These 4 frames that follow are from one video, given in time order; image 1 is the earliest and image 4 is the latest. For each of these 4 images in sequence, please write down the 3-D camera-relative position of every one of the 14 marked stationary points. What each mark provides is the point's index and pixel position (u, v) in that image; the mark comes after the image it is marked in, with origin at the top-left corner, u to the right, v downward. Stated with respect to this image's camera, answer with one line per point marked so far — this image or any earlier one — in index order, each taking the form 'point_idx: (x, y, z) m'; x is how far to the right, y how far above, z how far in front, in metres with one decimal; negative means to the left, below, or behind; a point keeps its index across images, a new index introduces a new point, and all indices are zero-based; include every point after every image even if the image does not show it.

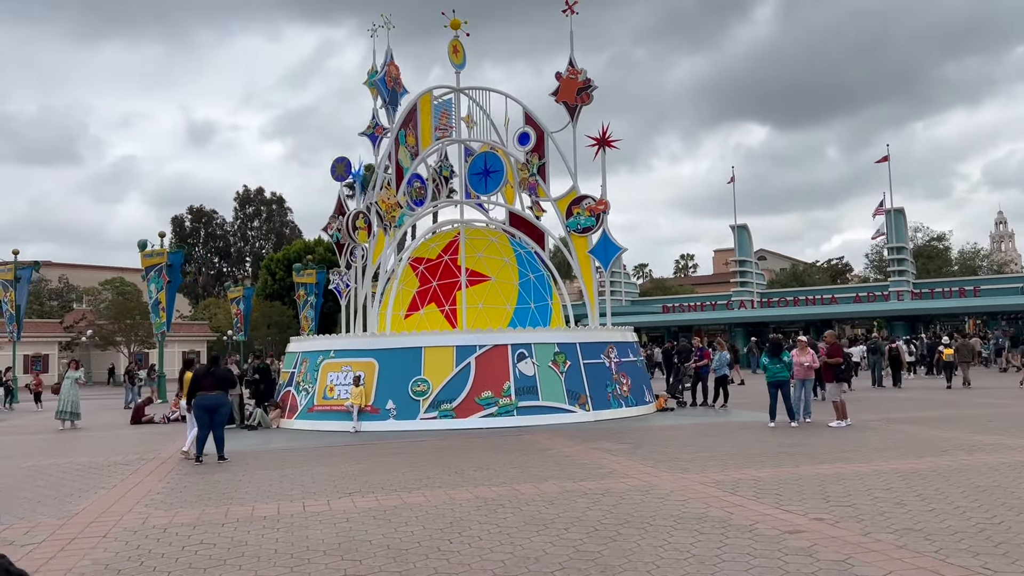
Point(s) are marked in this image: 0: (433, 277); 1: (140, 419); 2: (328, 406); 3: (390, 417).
0: (-1.8, +0.2, +19.5) m
1: (-8.3, -2.9, +19.0) m
2: (-3.4, -2.2, +15.6) m
3: (-2.1, -2.3, +15.0) m
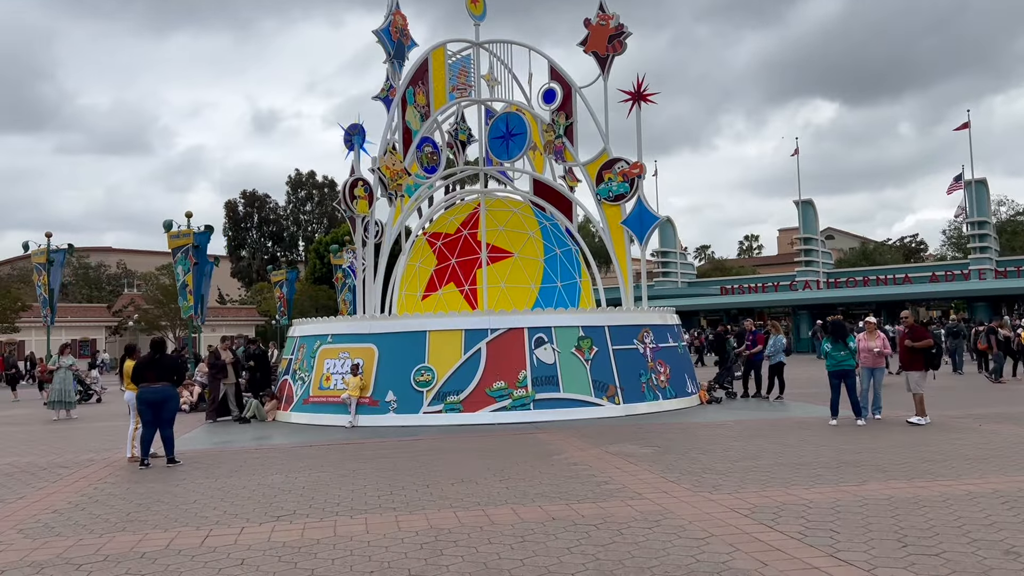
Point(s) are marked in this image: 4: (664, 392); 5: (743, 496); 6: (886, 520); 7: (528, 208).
0: (-1.2, +0.7, +17.6) m
1: (-7.7, -2.5, +17.7) m
2: (-3.1, -1.8, +13.9) m
3: (-1.9, -1.9, +13.2) m
4: (+2.6, -1.8, +14.5) m
5: (+1.9, -1.7, +6.9) m
6: (+2.7, -1.7, +6.2) m
7: (+0.3, +1.7, +17.6) m
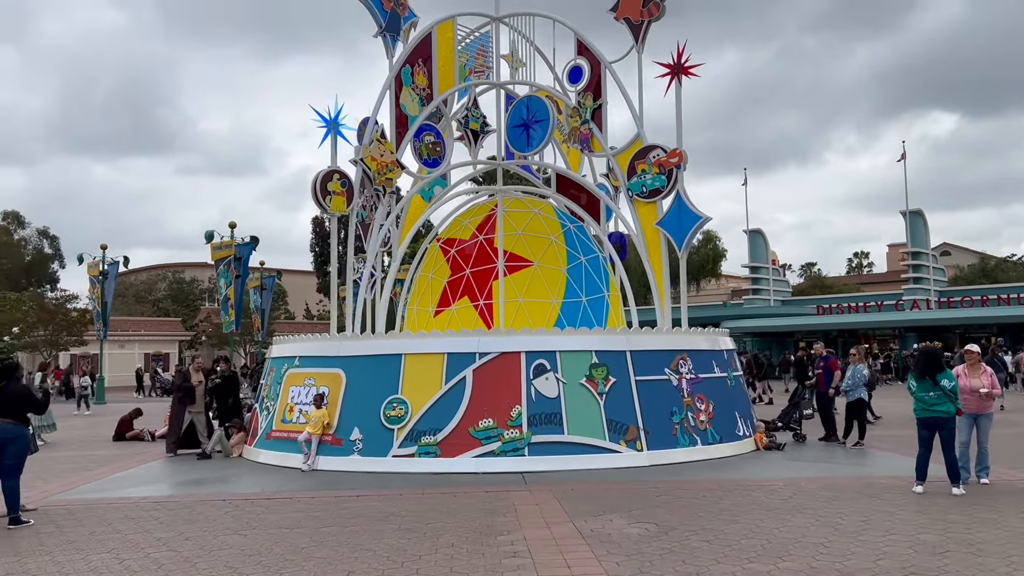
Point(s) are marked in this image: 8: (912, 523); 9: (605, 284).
0: (-0.8, +0.4, +15.1) m
1: (-7.2, -2.7, +15.9) m
2: (-3.1, -2.0, +11.6) m
3: (-2.0, -2.1, +10.8) m
4: (+2.6, -2.0, +11.5) m
5: (+1.0, -1.7, +4.1) m
6: (+1.7, -1.7, +3.2) m
7: (+0.7, +1.4, +14.9) m
8: (+3.3, -1.9, +7.1) m
9: (+1.7, +0.1, +14.7) m
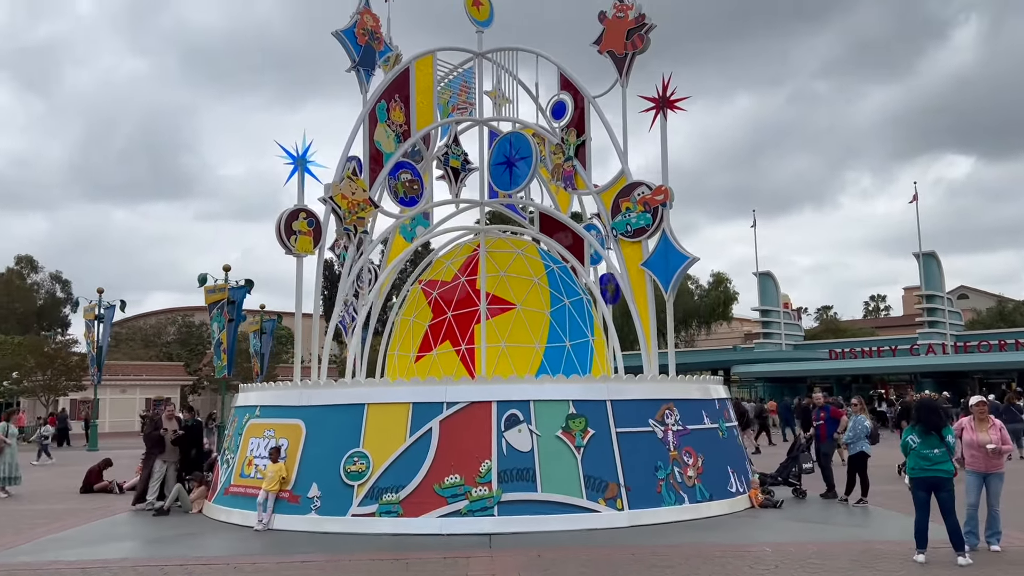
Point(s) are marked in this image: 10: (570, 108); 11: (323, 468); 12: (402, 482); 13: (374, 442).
0: (-1.1, -0.3, +14.4) m
1: (-7.5, -3.5, +15.2) m
2: (-3.4, -2.5, +10.9) m
3: (-2.3, -2.6, +10.0) m
4: (+2.2, -2.5, +10.6) m
5: (+0.5, -1.9, +3.3) m
6: (+1.2, -1.8, +2.4) m
7: (+0.5, +0.7, +14.3) m
8: (+2.9, -2.3, +6.2) m
9: (+1.4, -0.7, +13.9) m
10: (+1.0, +2.8, +13.6) m
11: (-2.2, -2.1, +10.2) m
12: (-1.2, -2.2, +9.8) m
13: (-1.6, -1.8, +10.1) m
